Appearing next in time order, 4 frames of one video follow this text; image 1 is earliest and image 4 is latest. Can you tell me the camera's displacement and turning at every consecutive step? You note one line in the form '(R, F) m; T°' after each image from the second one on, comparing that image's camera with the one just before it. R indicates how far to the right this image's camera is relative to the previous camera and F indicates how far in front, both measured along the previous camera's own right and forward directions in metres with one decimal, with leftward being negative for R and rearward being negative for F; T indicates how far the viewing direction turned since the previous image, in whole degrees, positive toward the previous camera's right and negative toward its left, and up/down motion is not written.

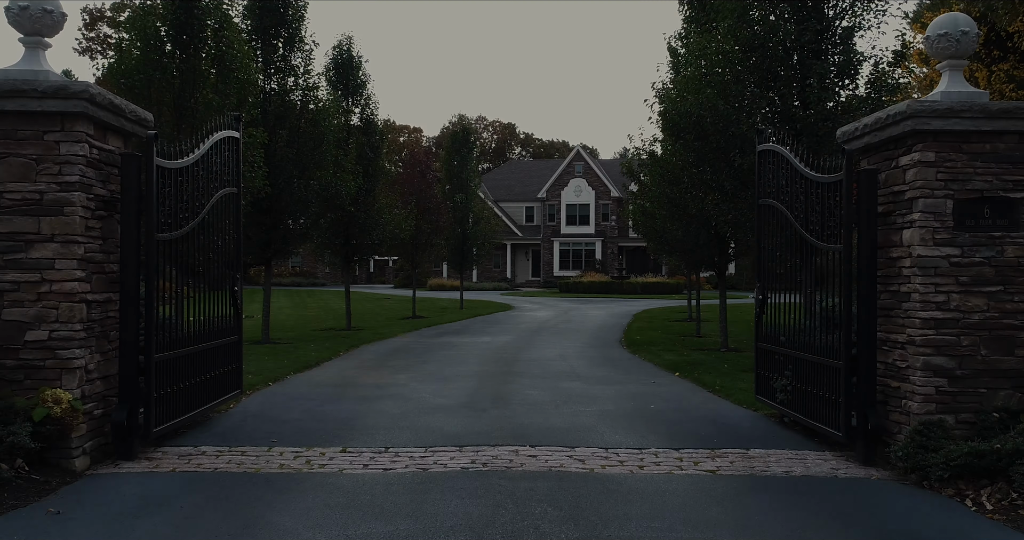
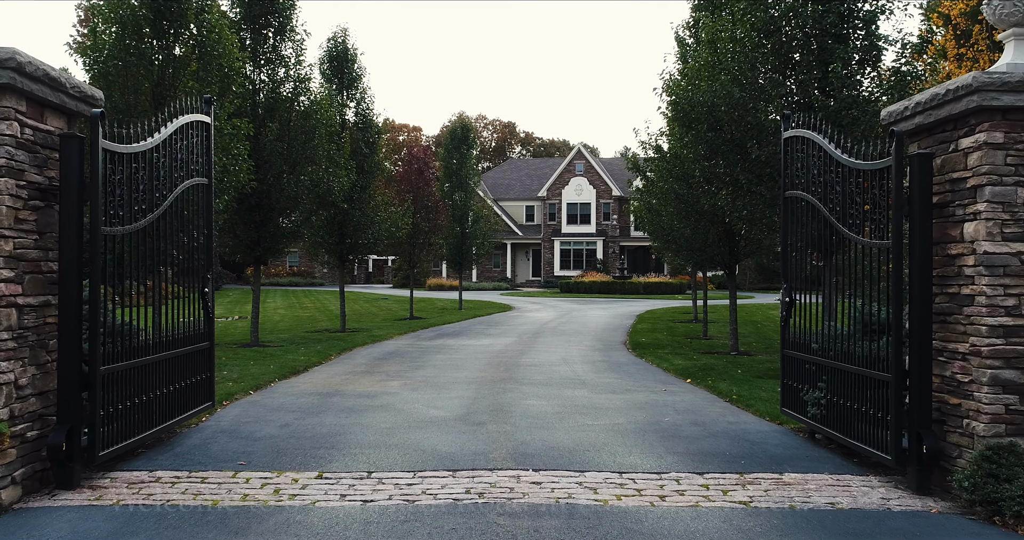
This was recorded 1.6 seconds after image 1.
(0.0, +0.8) m; 0°
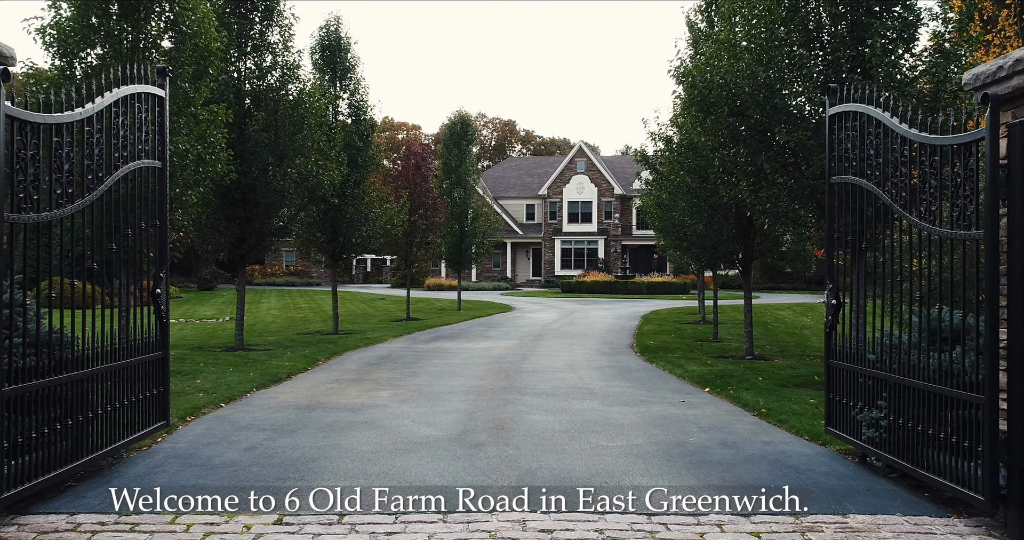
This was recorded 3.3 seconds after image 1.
(0.0, +1.0) m; 0°
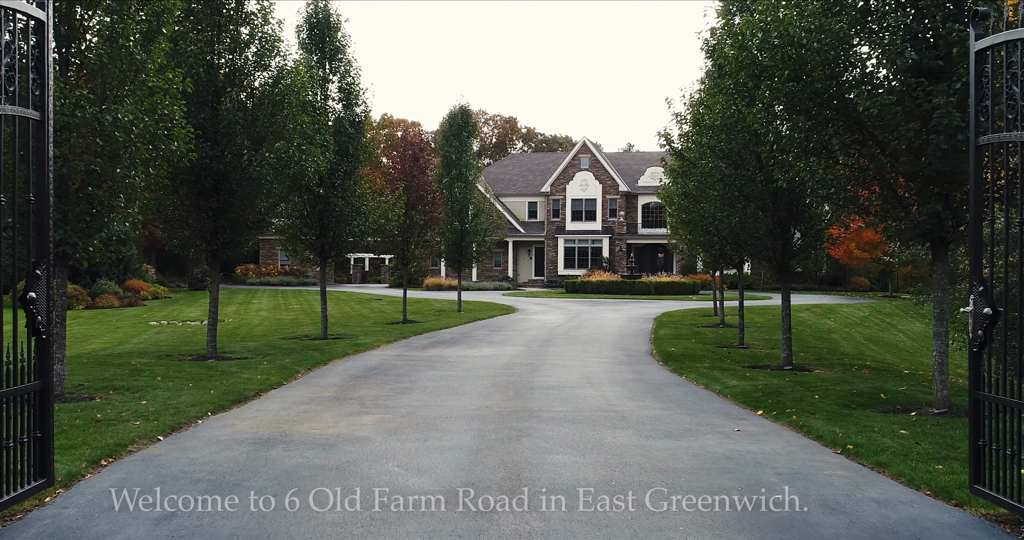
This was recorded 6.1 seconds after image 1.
(-0.2, +1.9) m; 0°
